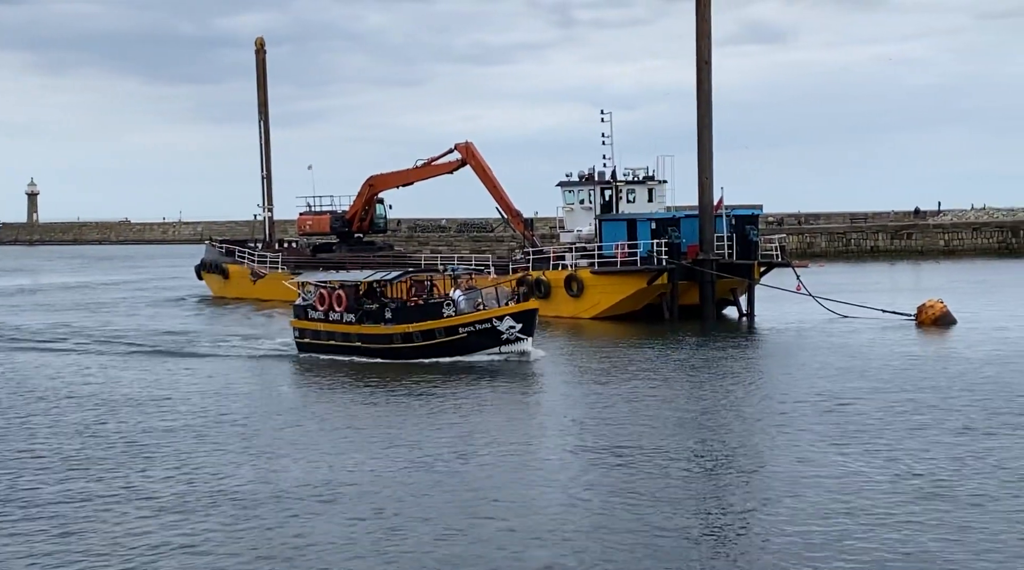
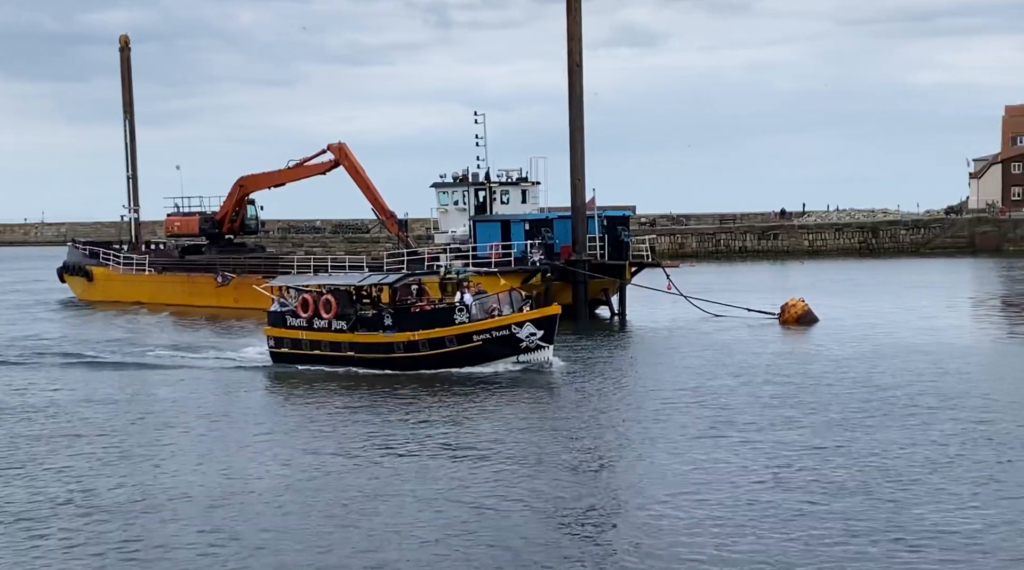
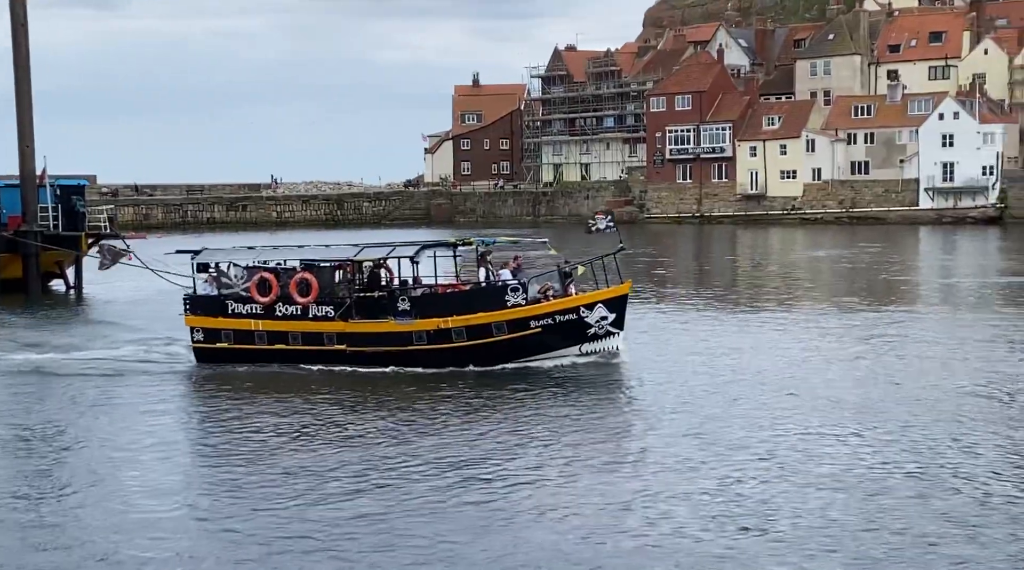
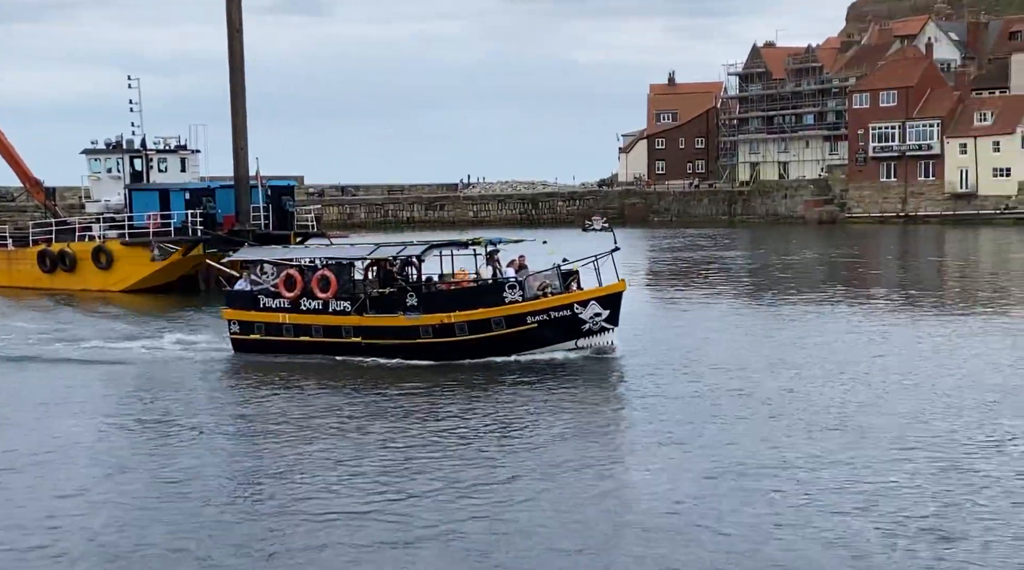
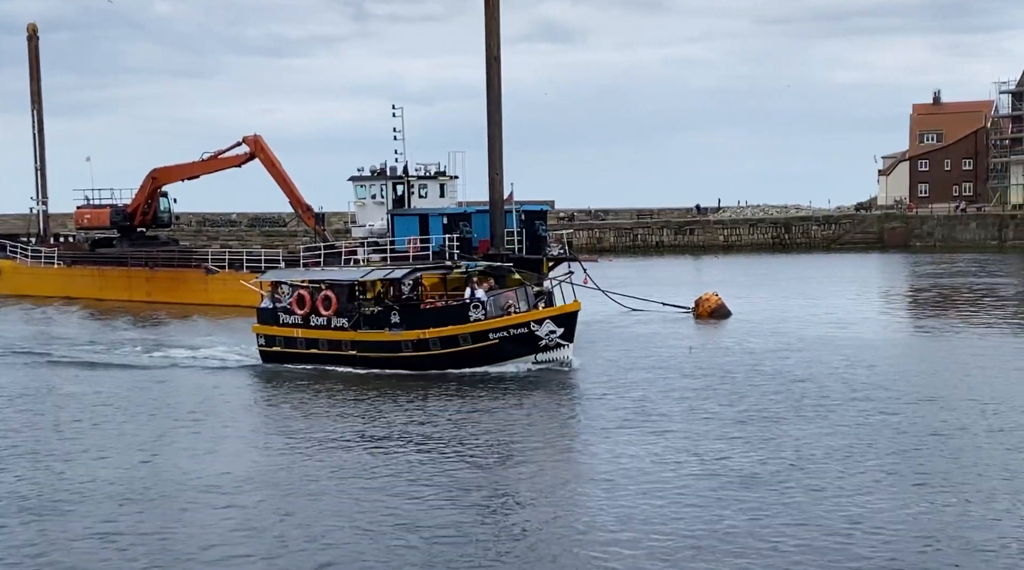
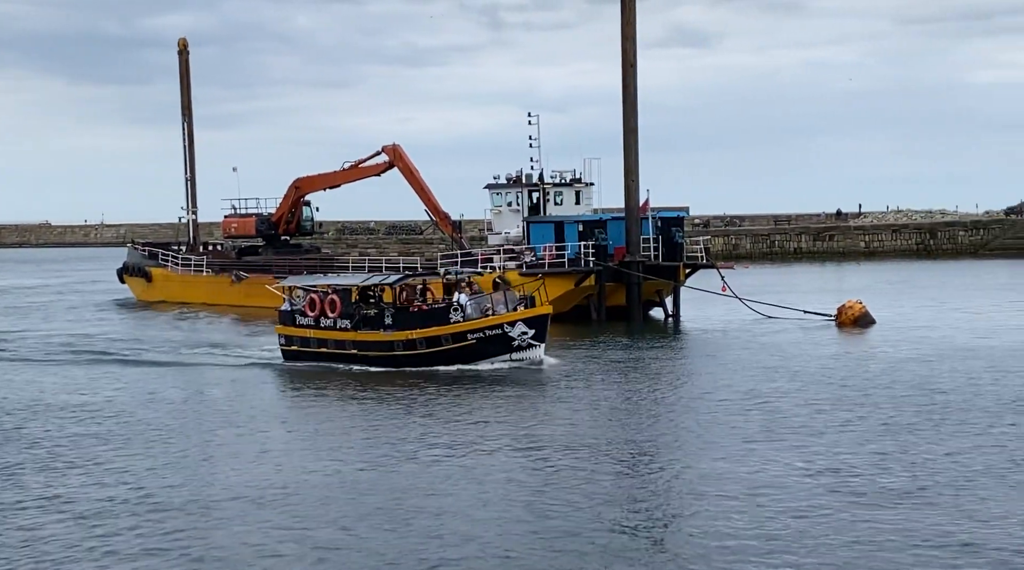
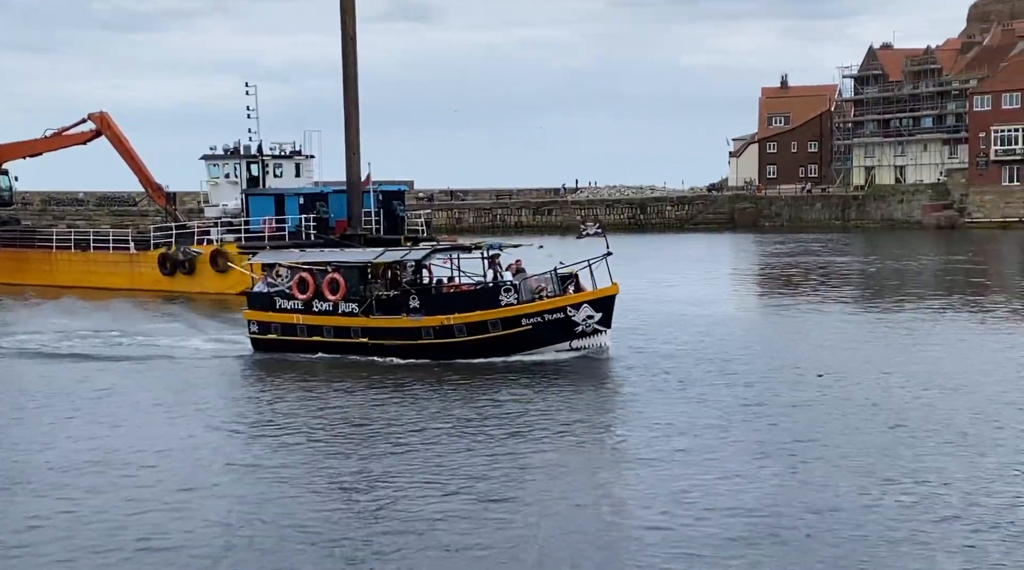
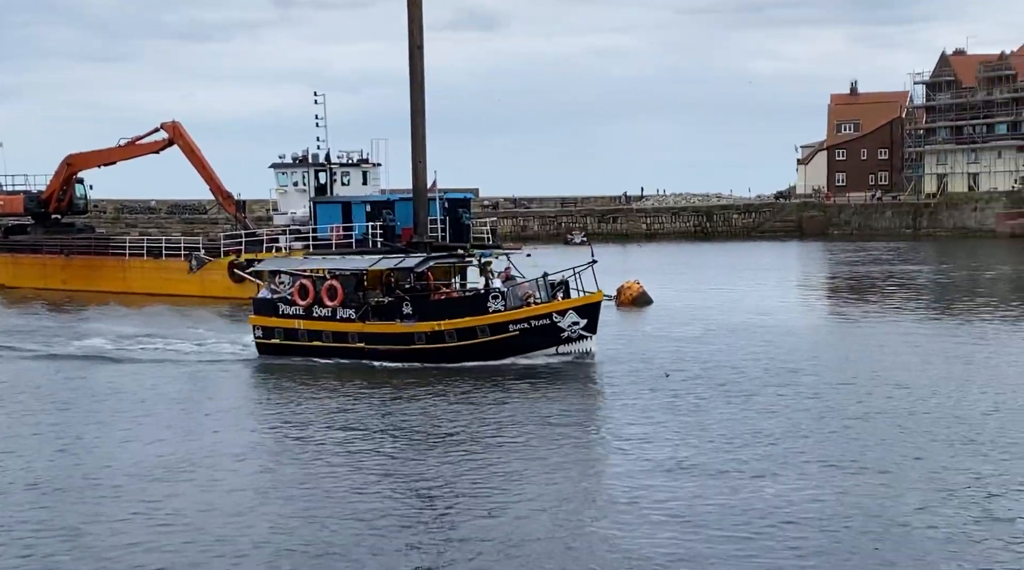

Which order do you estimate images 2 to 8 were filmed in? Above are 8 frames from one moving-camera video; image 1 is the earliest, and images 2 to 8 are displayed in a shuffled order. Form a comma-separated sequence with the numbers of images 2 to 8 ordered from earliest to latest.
6, 2, 5, 8, 7, 4, 3
